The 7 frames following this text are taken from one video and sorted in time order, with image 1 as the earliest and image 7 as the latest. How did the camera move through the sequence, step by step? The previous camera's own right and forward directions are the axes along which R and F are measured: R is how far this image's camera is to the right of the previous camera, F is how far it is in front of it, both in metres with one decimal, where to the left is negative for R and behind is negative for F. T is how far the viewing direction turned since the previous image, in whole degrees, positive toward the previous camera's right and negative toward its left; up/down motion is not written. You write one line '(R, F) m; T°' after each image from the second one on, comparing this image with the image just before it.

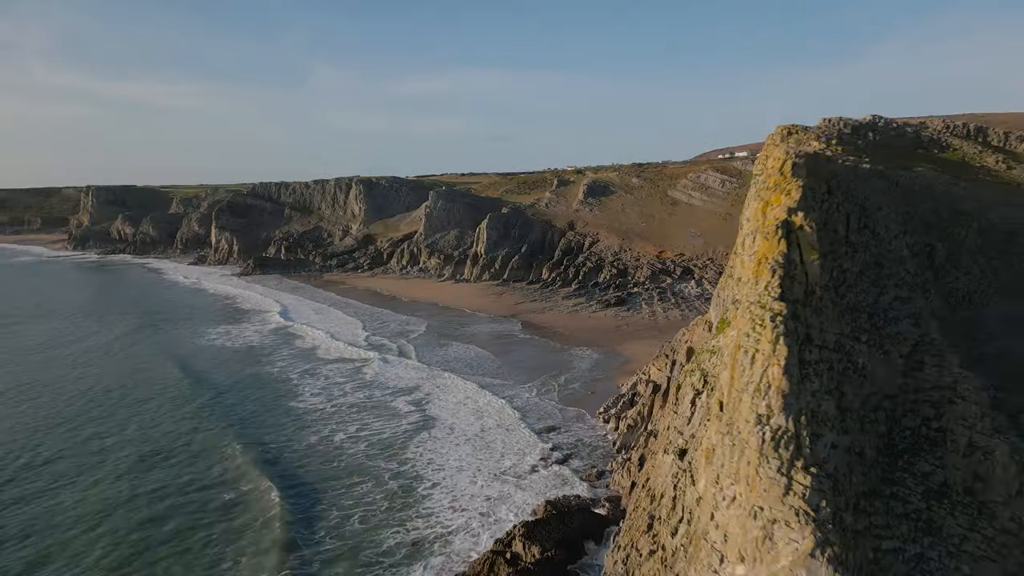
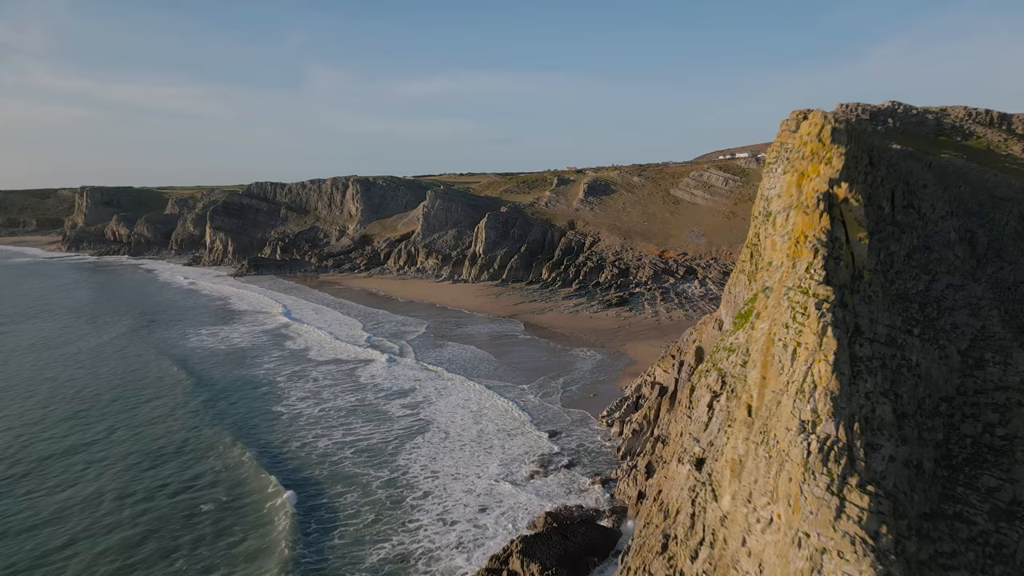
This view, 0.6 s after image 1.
(0.0, +1.1) m; 0°
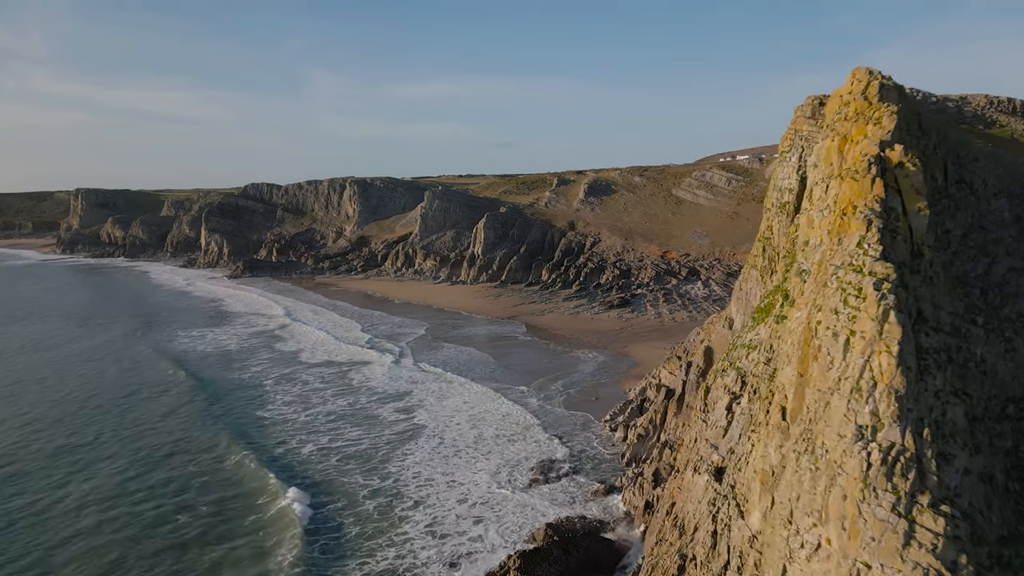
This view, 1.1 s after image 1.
(0.0, +0.9) m; 0°
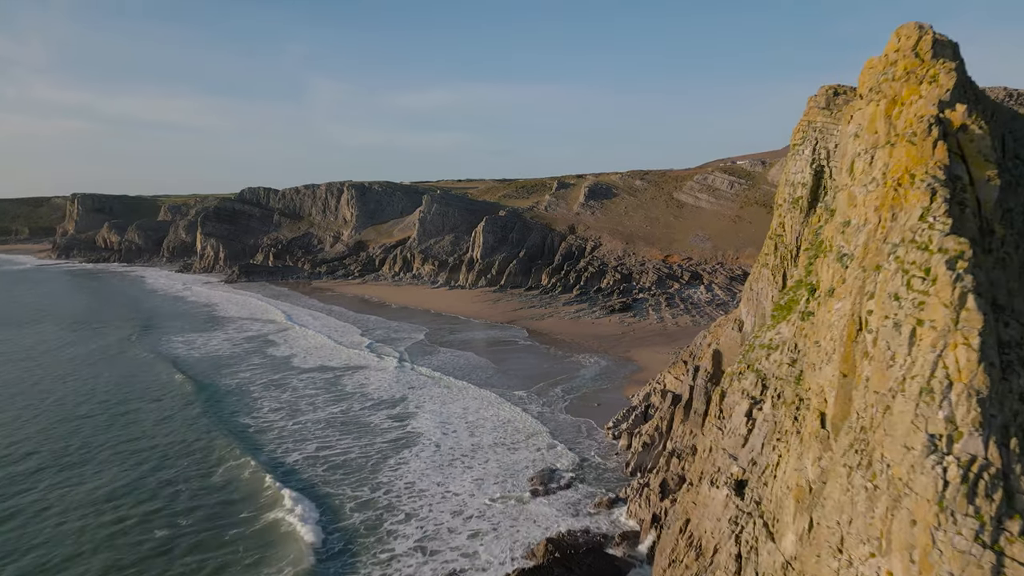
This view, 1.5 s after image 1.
(0.0, +0.8) m; 0°
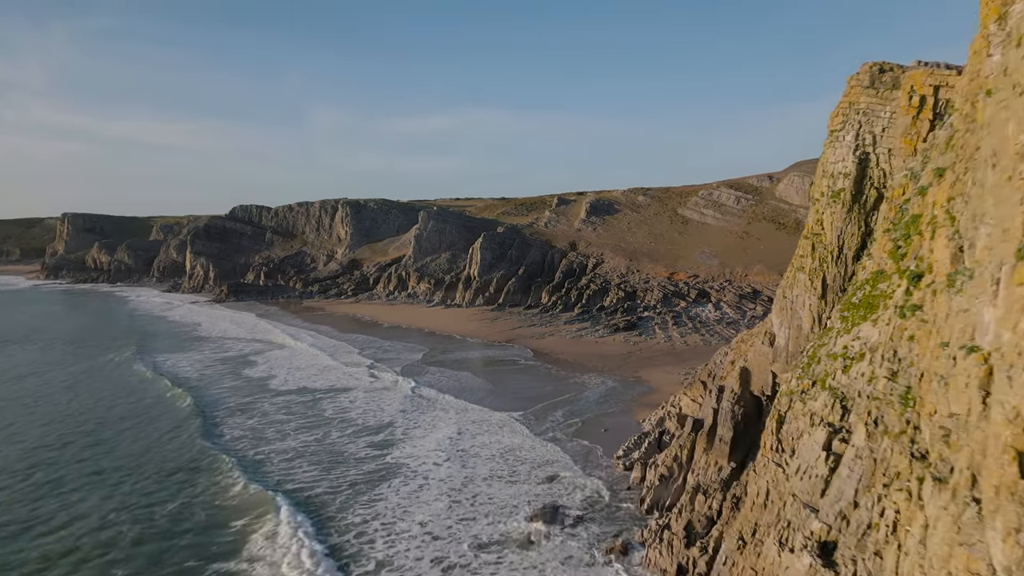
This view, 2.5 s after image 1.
(+0.1, +2.0) m; 0°
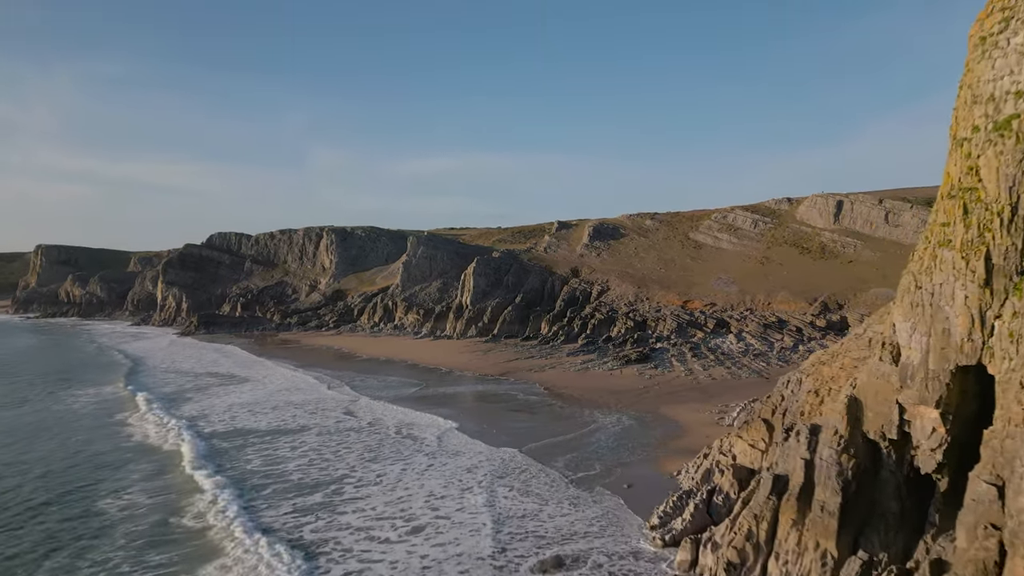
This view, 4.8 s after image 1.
(+0.1, +4.5) m; 0°
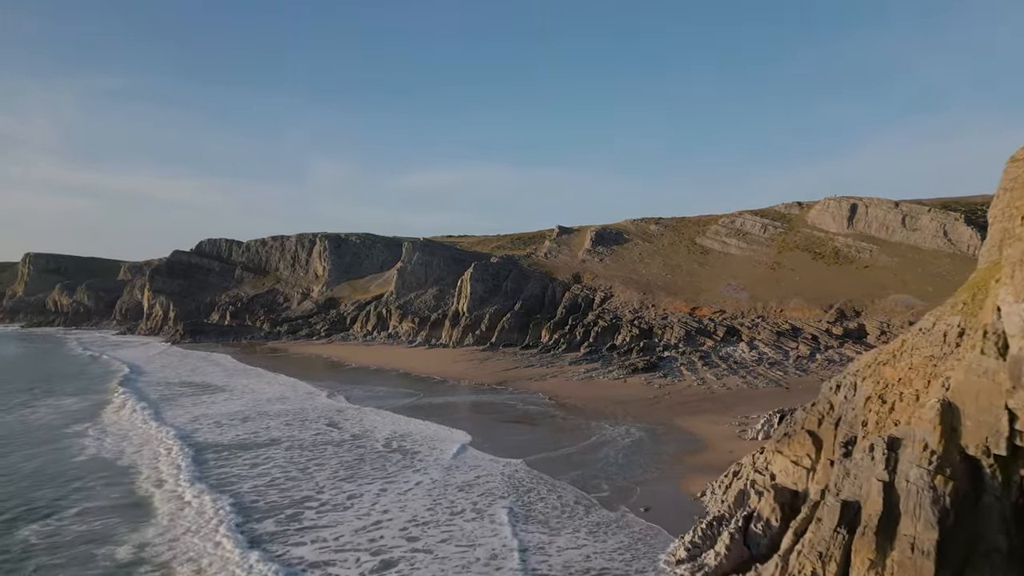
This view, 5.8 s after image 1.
(0.0, +1.9) m; 0°
